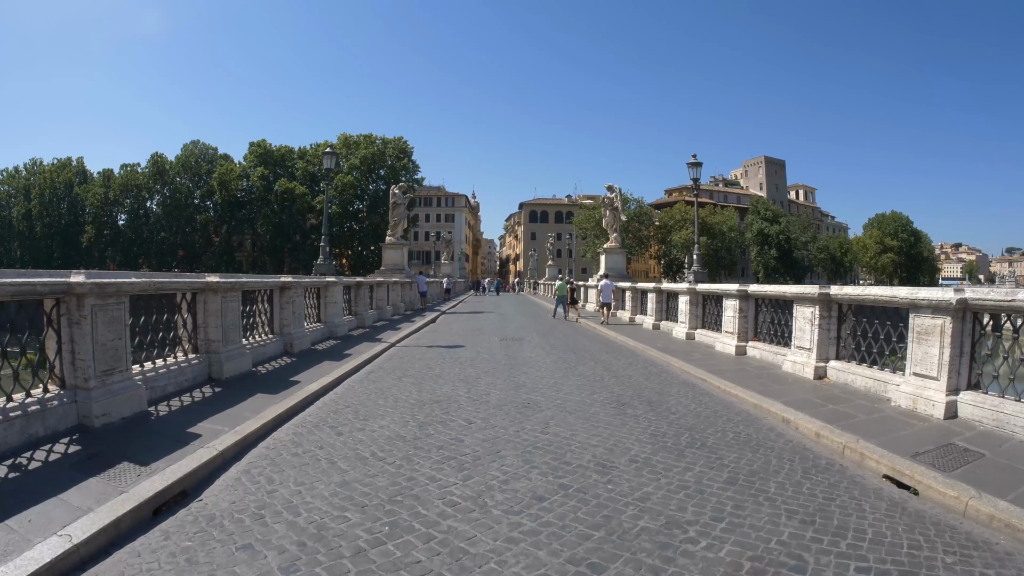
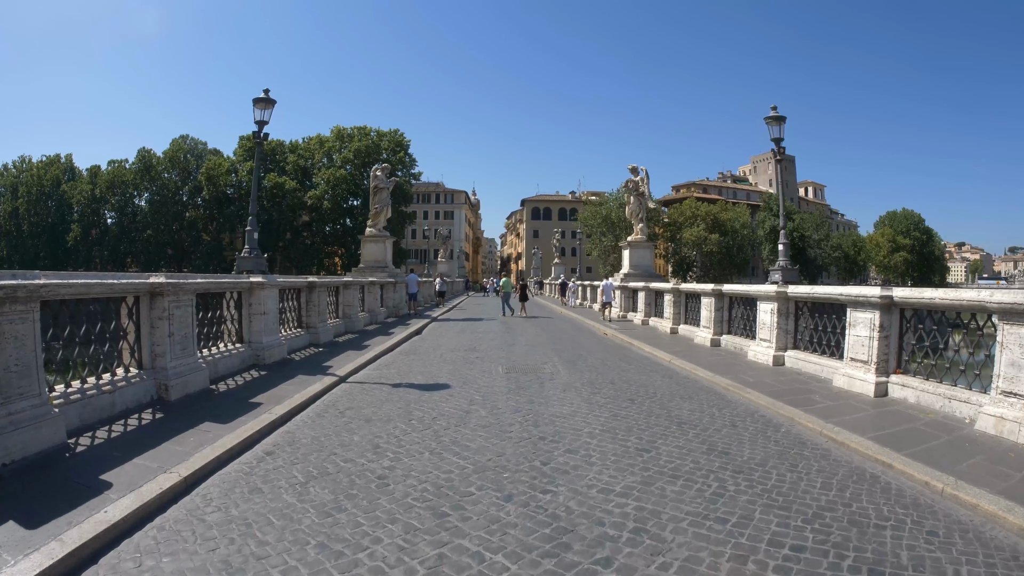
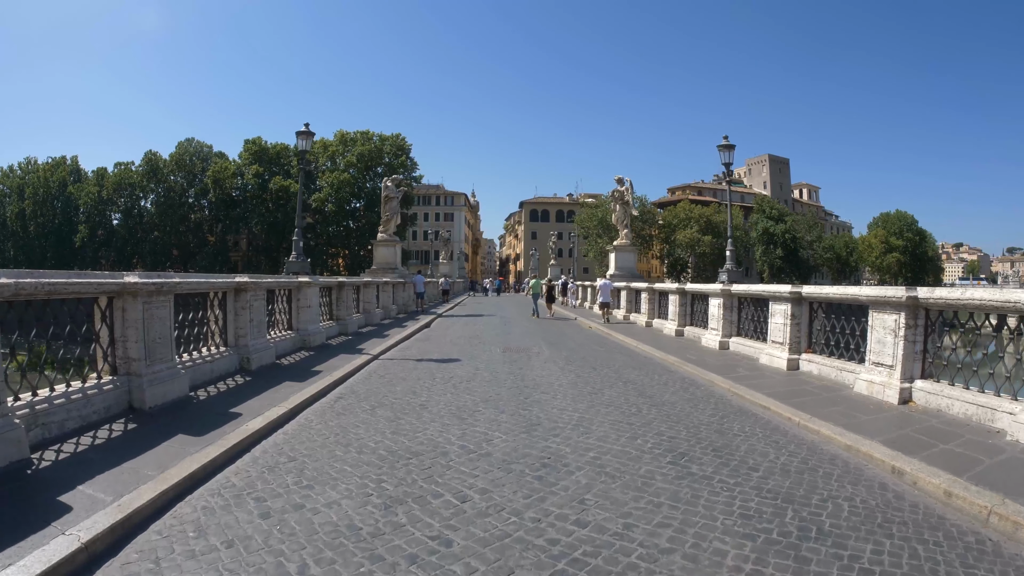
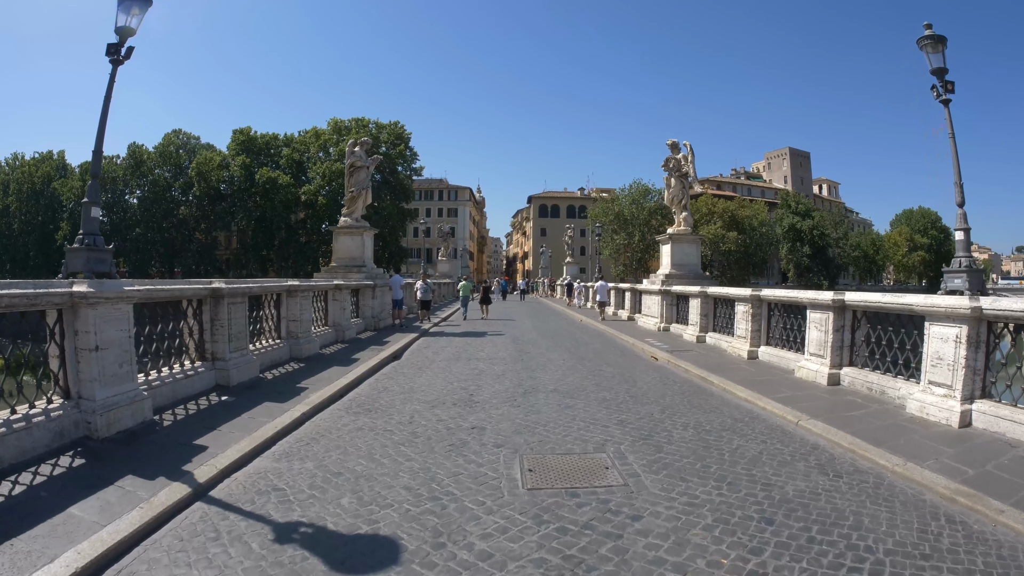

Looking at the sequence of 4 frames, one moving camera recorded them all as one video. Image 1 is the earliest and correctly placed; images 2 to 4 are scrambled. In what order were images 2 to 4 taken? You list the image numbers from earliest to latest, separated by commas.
3, 2, 4
